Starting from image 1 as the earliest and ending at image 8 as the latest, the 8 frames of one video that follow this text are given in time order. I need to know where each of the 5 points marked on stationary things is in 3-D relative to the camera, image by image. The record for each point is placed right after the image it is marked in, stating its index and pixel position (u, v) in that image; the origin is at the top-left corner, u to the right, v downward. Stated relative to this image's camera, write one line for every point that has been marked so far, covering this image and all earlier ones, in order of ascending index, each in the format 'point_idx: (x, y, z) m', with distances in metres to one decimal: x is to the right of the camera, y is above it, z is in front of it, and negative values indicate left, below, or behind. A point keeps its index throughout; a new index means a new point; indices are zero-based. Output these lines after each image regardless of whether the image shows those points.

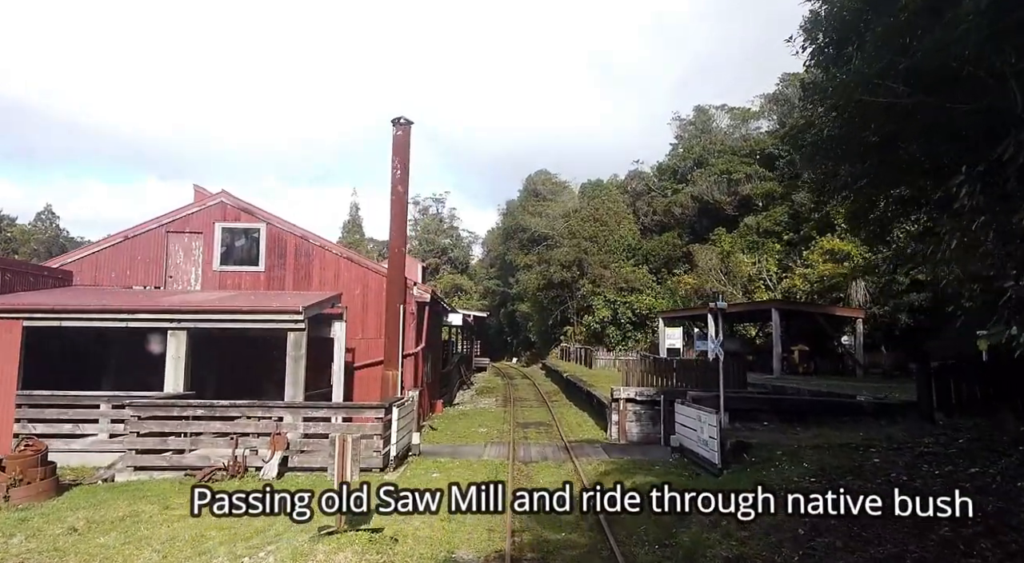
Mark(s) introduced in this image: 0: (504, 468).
0: (-0.1, -3.2, +10.5) m
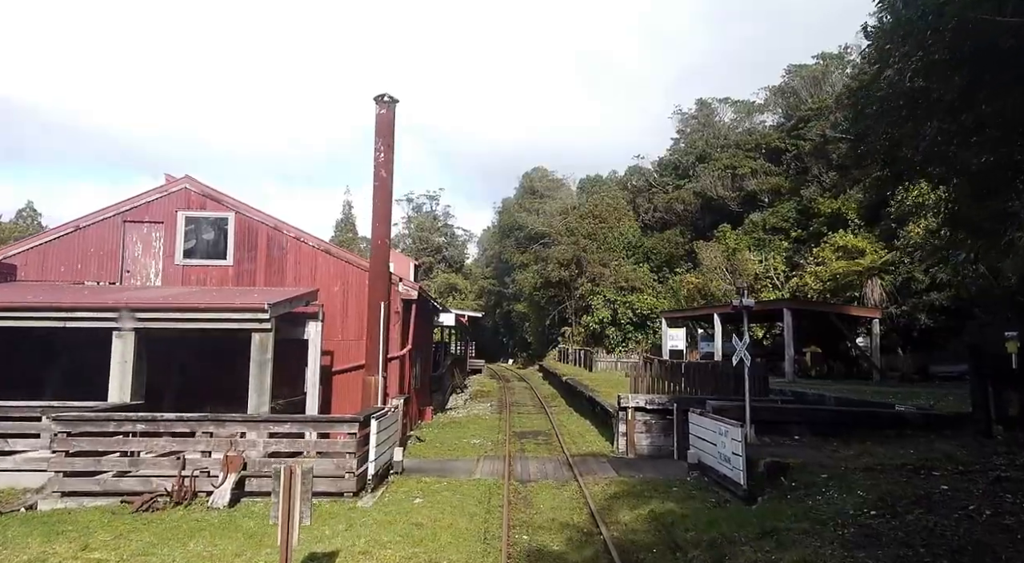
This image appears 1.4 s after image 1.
0: (-0.2, -3.1, +9.2) m
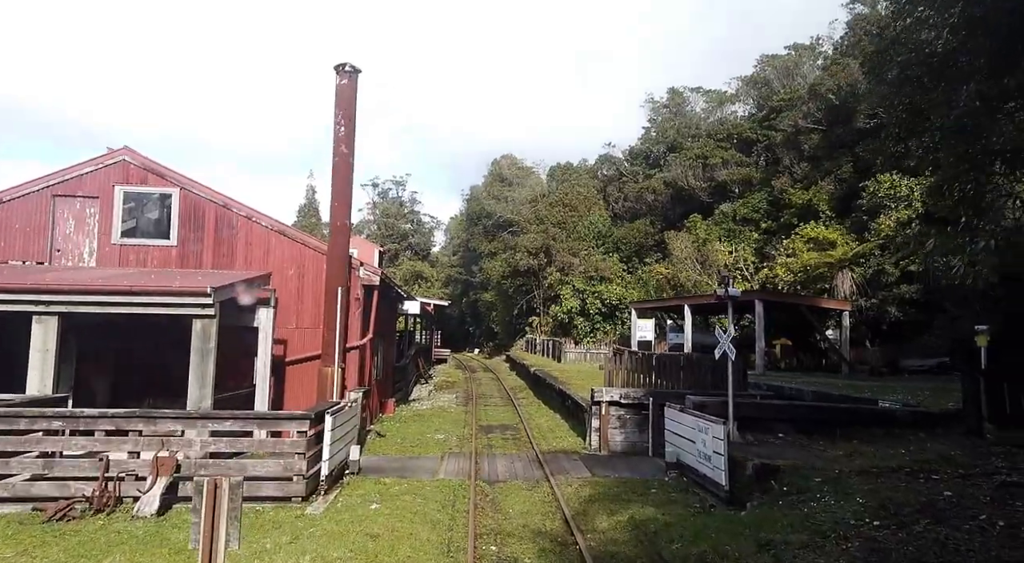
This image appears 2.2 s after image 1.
0: (-0.7, -2.9, +8.6) m
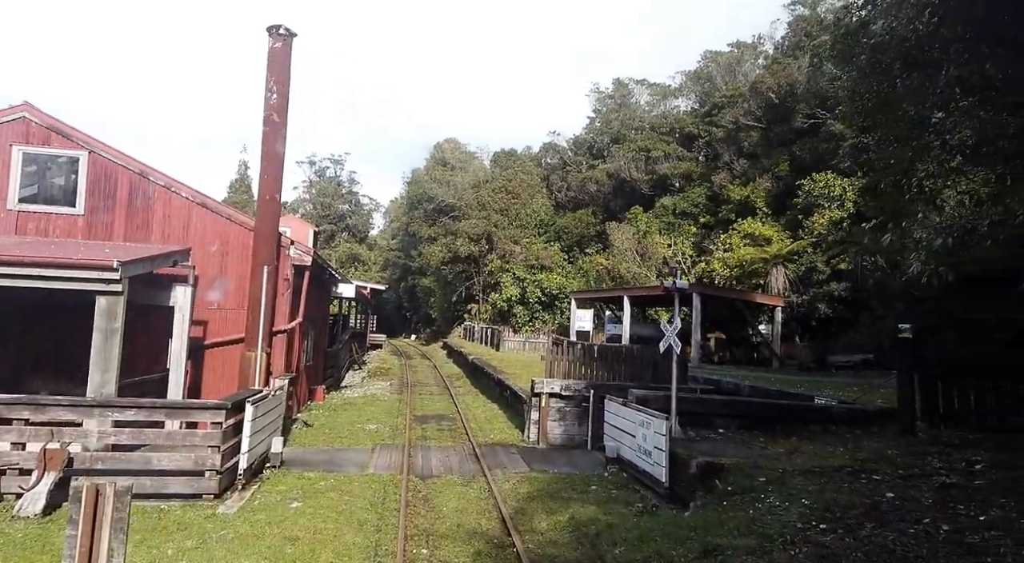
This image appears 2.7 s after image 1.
0: (-1.5, -2.7, +8.0) m
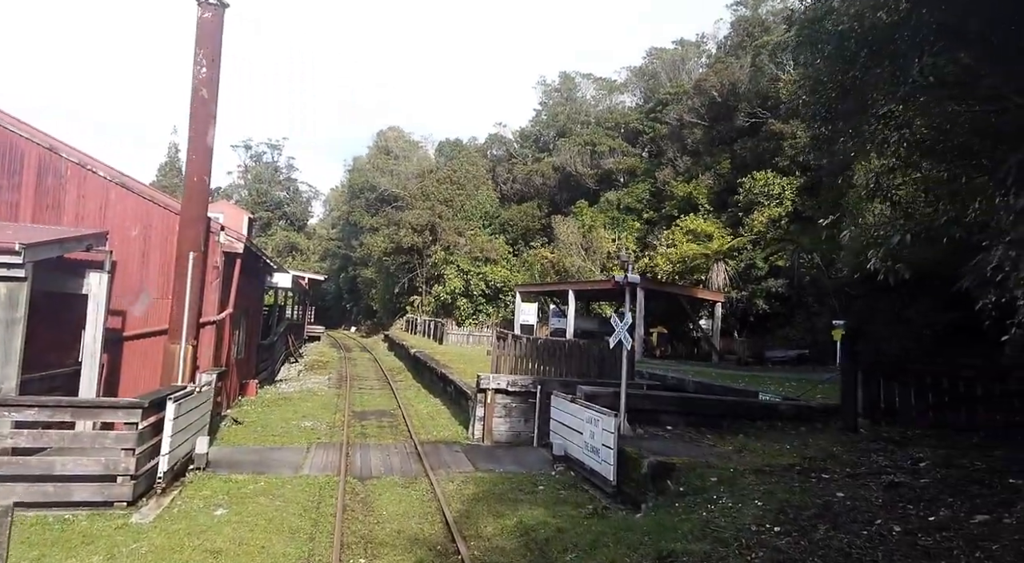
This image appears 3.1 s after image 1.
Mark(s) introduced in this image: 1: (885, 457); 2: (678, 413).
0: (-2.2, -2.6, +7.5) m
1: (+3.9, -1.8, +6.4) m
2: (+2.3, -1.8, +8.5) m
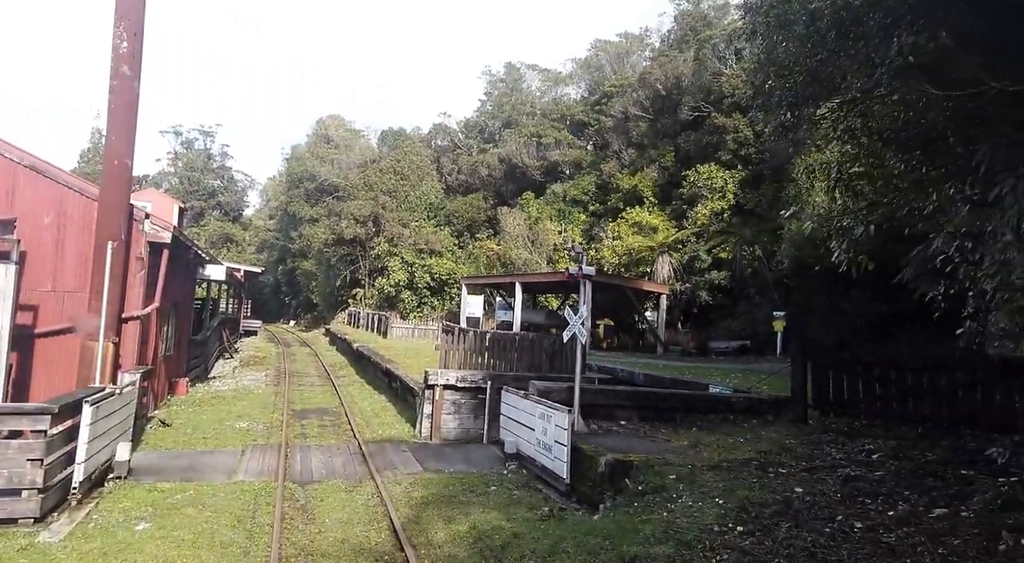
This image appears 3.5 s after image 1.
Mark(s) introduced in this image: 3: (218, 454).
0: (-2.8, -2.5, +7.0) m
1: (+3.4, -1.8, +6.4) m
2: (+1.6, -1.7, +8.4) m
3: (-4.4, -2.6, +9.3) m
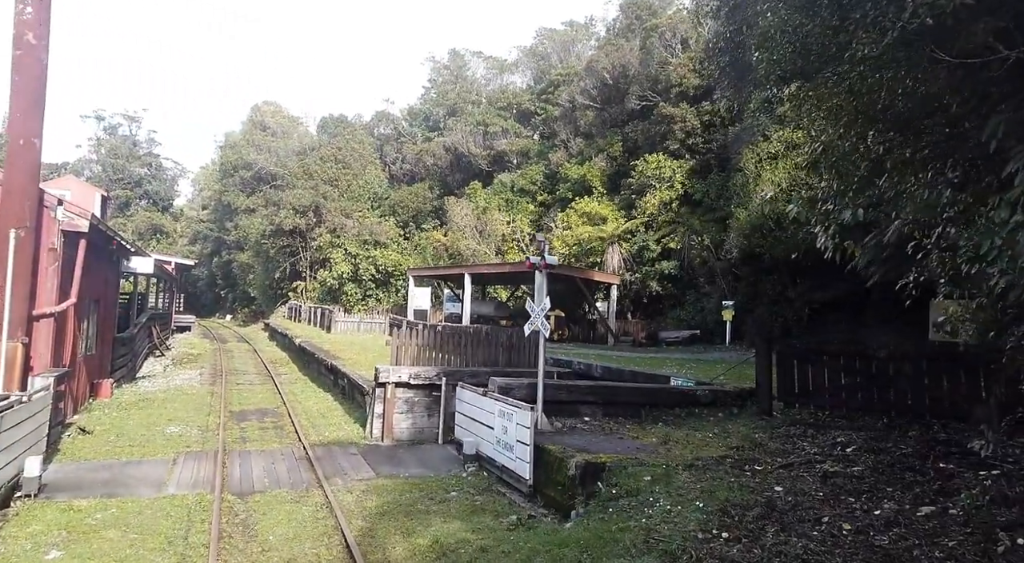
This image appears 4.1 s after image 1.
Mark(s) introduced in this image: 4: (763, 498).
0: (-3.2, -2.4, +6.3) m
1: (+3.0, -1.6, +6.3) m
2: (+1.1, -1.6, +8.0) m
3: (-5.0, -2.5, +8.5) m
4: (+2.0, -1.8, +5.0) m
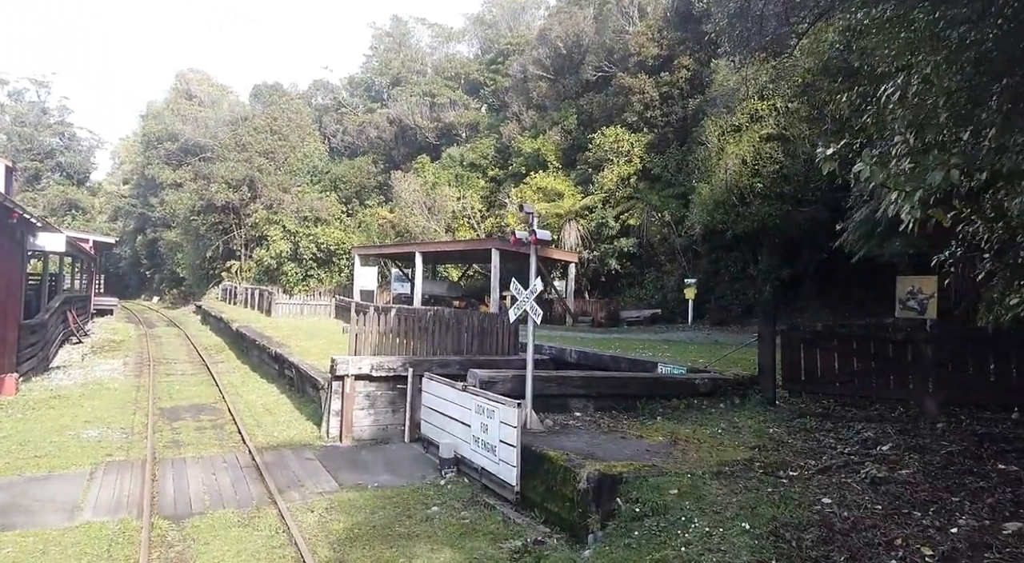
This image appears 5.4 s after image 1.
0: (-3.2, -2.3, +5.1) m
1: (+3.0, -1.5, +5.7) m
2: (+0.9, -1.3, +7.2) m
3: (-5.2, -2.3, +7.1) m
4: (+2.1, -1.6, +4.3) m
